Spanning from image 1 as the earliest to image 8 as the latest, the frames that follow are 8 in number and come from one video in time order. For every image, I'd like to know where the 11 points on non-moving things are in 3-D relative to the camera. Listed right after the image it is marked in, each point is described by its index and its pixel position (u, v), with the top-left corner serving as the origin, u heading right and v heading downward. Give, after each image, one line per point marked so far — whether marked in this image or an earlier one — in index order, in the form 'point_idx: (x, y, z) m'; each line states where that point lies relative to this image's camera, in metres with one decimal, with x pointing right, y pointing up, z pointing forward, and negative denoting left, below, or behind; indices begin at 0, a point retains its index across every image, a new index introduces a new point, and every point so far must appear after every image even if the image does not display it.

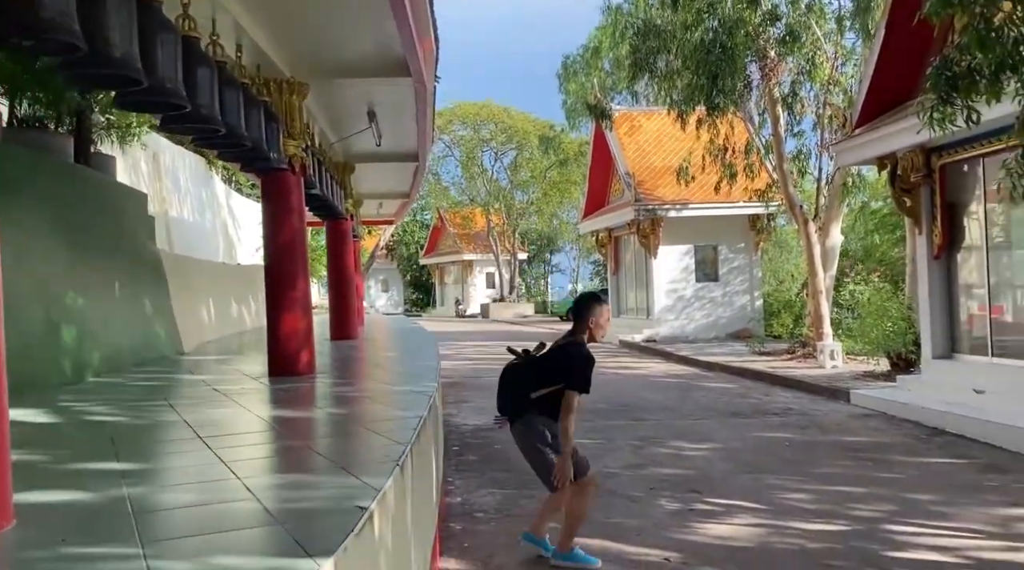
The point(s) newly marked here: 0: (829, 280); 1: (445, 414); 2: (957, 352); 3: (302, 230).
0: (+5.1, +0.1, +15.4) m
1: (-0.8, -1.5, +11.0) m
2: (+5.0, -0.8, +10.8) m
3: (-1.6, +0.4, +6.9) m
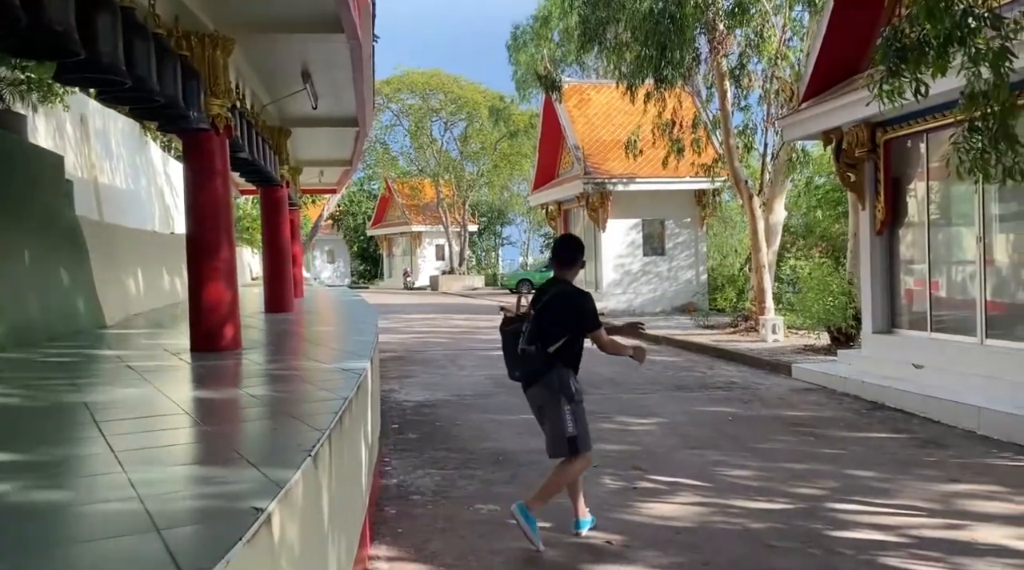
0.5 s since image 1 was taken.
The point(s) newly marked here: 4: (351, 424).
0: (+4.2, +0.5, +15.4) m
1: (-1.4, -1.2, +10.8) m
2: (+4.3, -0.5, +10.8) m
3: (-2.0, +0.6, +6.5) m
4: (-0.7, -0.6, +4.1) m
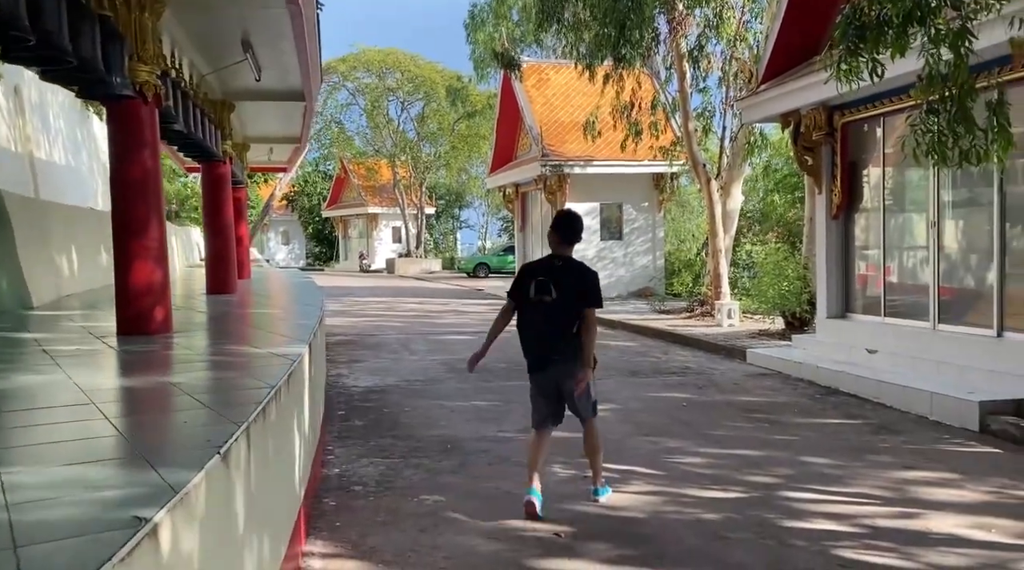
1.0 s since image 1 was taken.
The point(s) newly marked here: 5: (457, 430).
0: (+3.5, +0.7, +15.3) m
1: (-2.0, -1.0, +10.5) m
2: (+3.8, -0.3, +10.8) m
3: (-2.3, +0.8, +6.2) m
4: (-0.9, -0.5, +3.9) m
5: (-0.4, -1.1, +7.5) m
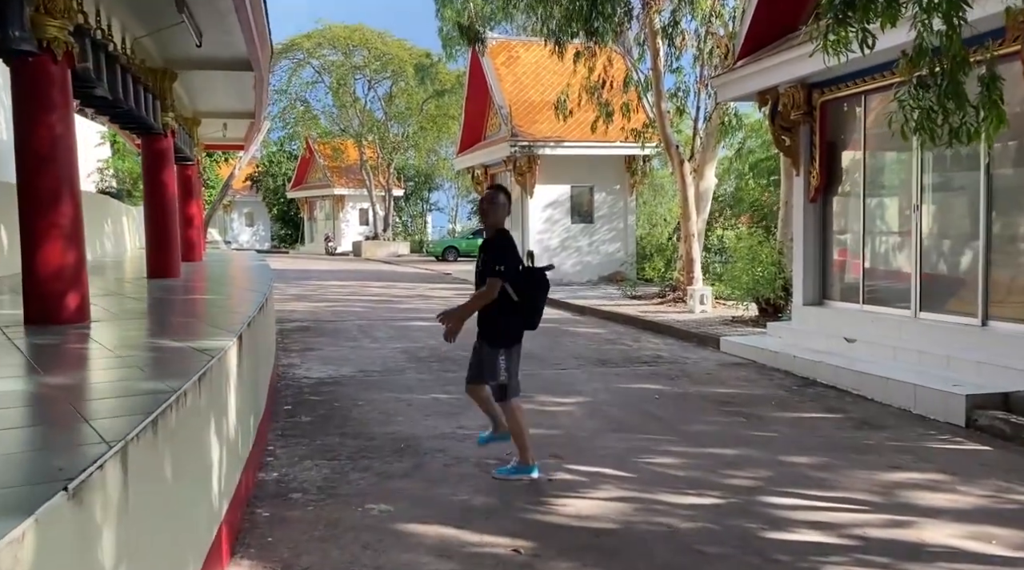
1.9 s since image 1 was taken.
0: (+2.9, +1.0, +14.8) m
1: (-2.3, -0.8, +9.9) m
2: (+3.4, -0.2, +10.3) m
3: (-2.6, +0.9, +5.6) m
4: (-1.1, -0.5, +3.3) m
5: (-0.7, -1.0, +7.0) m
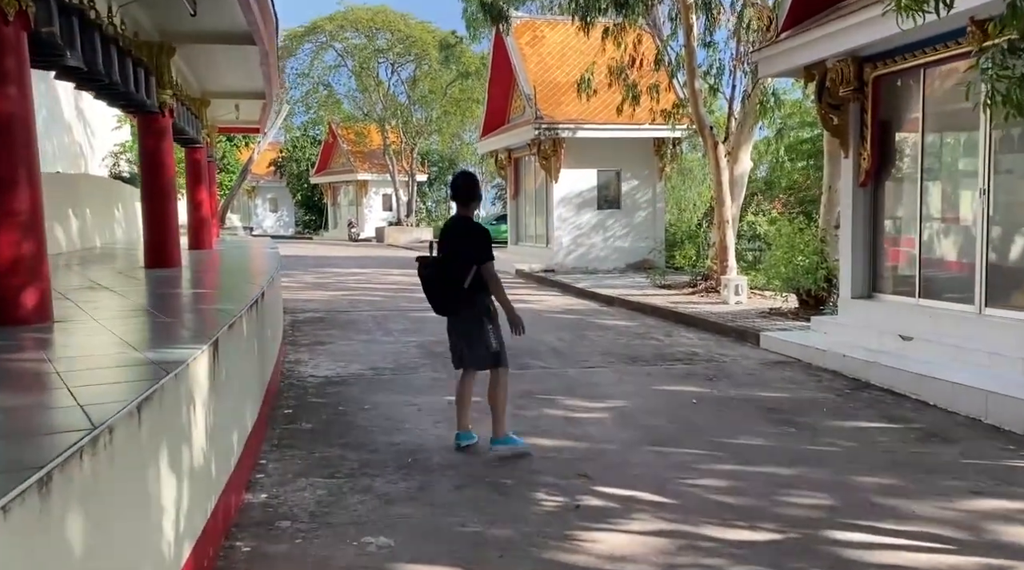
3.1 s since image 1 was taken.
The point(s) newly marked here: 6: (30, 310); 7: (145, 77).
0: (+3.3, +1.1, +14.0) m
1: (-2.1, -0.7, +9.2) m
2: (+3.6, -0.1, +9.5) m
3: (-2.5, +0.9, +4.9) m
4: (-1.1, -0.5, +2.6) m
5: (-0.6, -1.0, +6.2) m
6: (-2.5, -0.1, +5.0) m
7: (-3.4, +1.9, +8.9) m
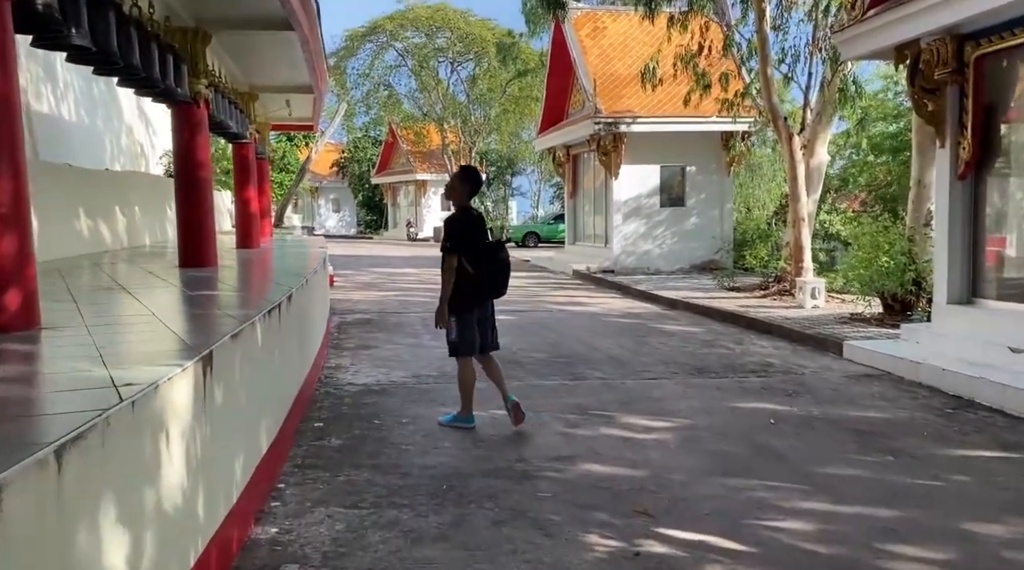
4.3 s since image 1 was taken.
0: (+4.1, +1.1, +13.0) m
1: (-1.6, -0.8, +8.6) m
2: (+4.1, -0.1, +8.5) m
3: (-2.2, +0.9, +4.2) m
4: (-1.0, -0.5, +1.9) m
5: (-0.3, -1.0, +5.5) m
6: (-2.3, -0.1, +4.4) m
7: (-2.9, +1.9, +8.4) m
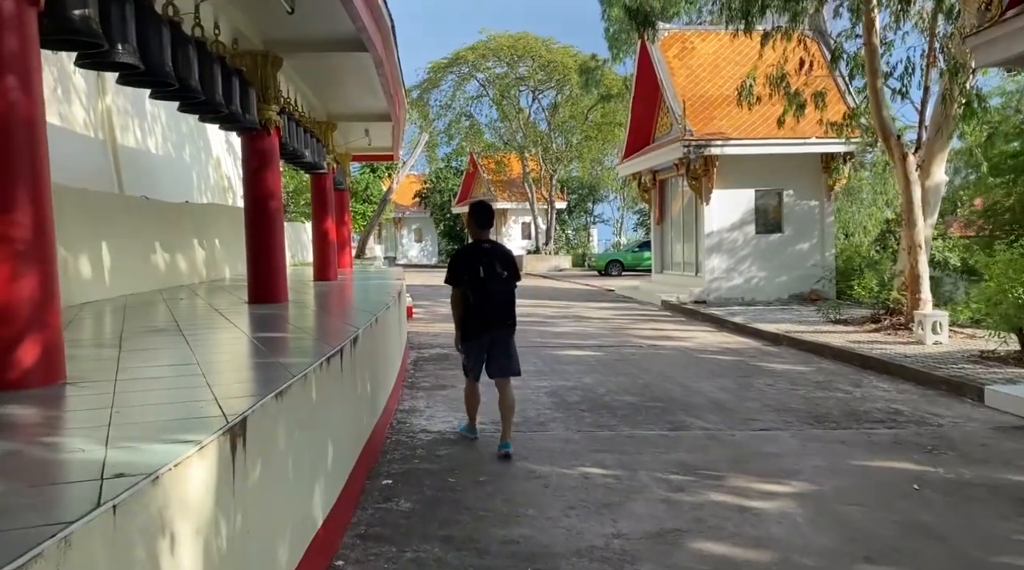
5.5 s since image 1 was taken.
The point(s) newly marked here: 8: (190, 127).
0: (+5.2, +0.7, +11.9) m
1: (-0.9, -1.1, +7.9) m
2: (+4.9, -0.4, +7.3) m
3: (-1.9, +0.7, +3.7) m
4: (-0.8, -0.6, +1.2) m
5: (+0.2, -1.2, +4.7) m
6: (-1.9, -0.3, +3.8) m
7: (-2.2, +1.6, +7.9) m
8: (-5.1, +2.5, +15.3) m
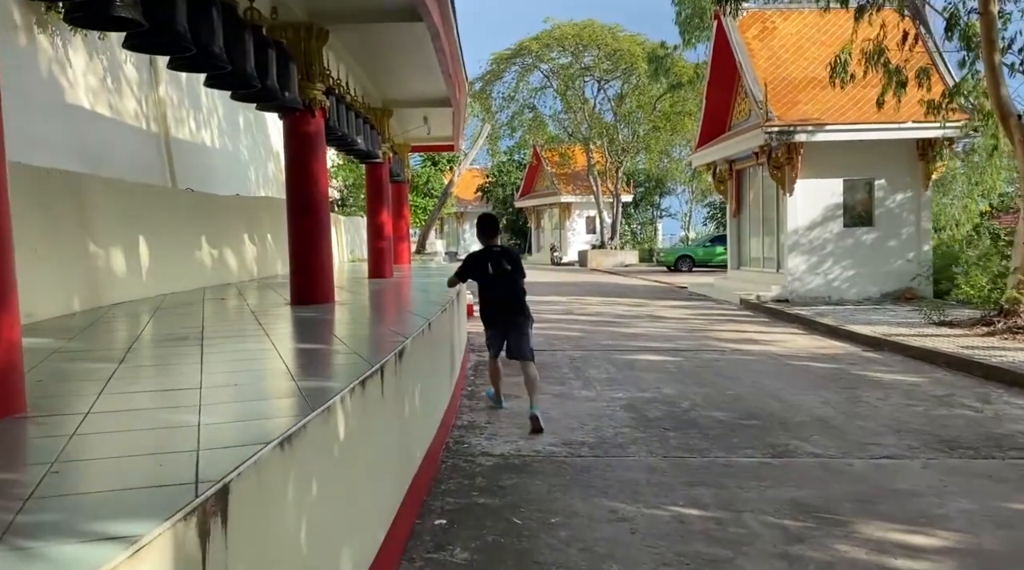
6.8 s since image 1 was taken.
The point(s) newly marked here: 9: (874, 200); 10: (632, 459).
0: (+5.9, +0.7, +10.5) m
1: (-0.4, -1.1, +6.9) m
2: (+5.3, -0.4, +6.0) m
3: (-1.6, +0.7, +2.8) m
4: (-0.7, -0.6, +0.3) m
5: (+0.5, -1.2, +3.7) m
6: (-1.6, -0.3, +2.9) m
7: (-1.7, +1.6, +7.0) m
8: (-4.1, +2.6, +14.6) m
9: (+6.0, +1.4, +15.9) m
10: (+0.8, -1.1, +6.0) m
